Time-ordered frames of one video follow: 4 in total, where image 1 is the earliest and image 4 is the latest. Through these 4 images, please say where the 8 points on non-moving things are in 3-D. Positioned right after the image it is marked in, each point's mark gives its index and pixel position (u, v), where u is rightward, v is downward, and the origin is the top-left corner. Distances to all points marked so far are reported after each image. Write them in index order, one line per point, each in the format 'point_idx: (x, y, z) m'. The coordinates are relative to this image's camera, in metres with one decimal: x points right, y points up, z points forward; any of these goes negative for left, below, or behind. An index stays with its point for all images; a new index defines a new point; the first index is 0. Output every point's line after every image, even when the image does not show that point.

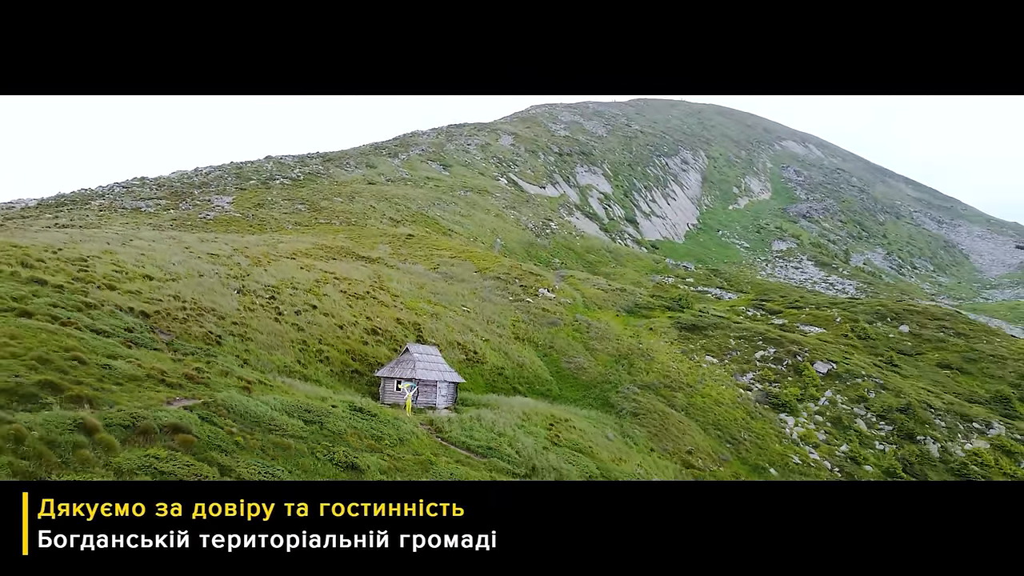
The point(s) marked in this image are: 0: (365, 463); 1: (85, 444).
0: (-3.8, -4.4, +15.2) m
1: (-8.2, -3.0, +11.8) m
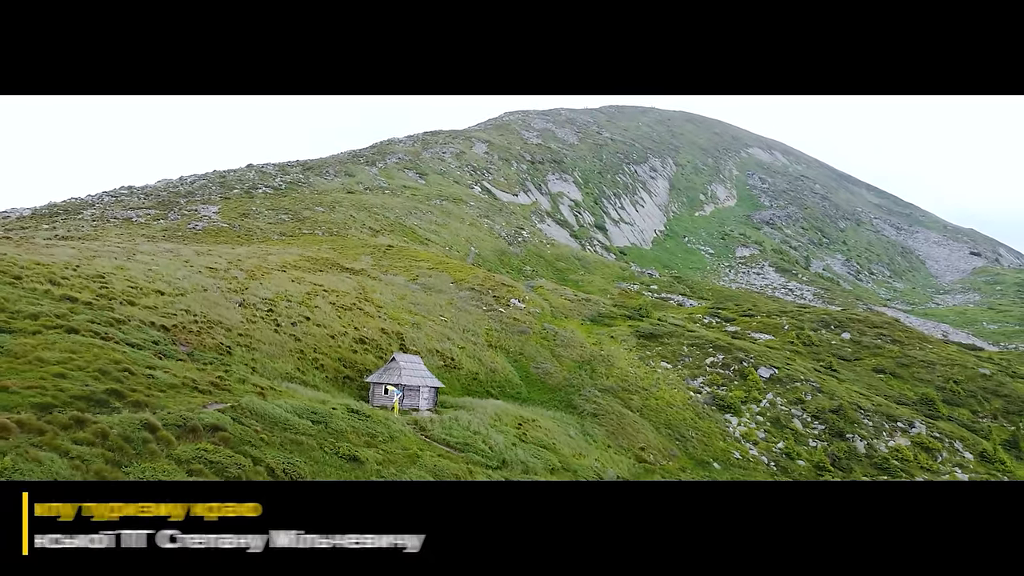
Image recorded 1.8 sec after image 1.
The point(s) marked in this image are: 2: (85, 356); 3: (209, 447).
0: (-4.6, -5.1, +18.4) m
1: (-8.9, -3.7, +14.8) m
2: (-12.2, -2.0, +17.1) m
3: (-7.7, -4.1, +15.2) m
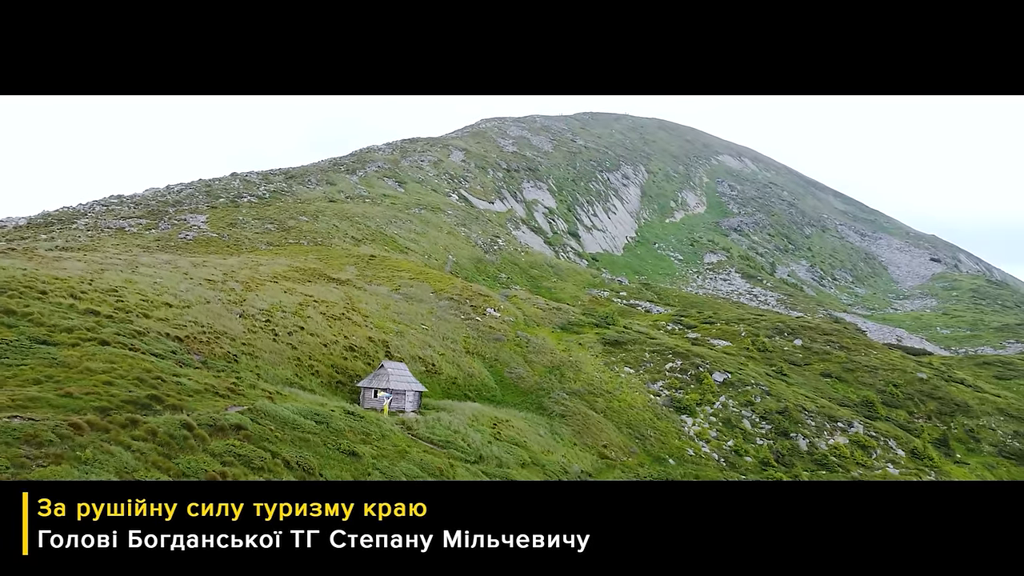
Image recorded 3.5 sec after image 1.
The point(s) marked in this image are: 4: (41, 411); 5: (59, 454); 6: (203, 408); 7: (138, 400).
0: (-5.4, -5.8, +21.4) m
1: (-9.5, -4.4, +17.7) m
2: (-12.9, -2.6, +19.8) m
3: (-8.4, -4.7, +18.2) m
4: (-12.5, -3.3, +16.2) m
5: (-11.0, -4.1, +14.9) m
6: (-10.0, -3.9, +19.4) m
7: (-11.4, -3.4, +18.3) m
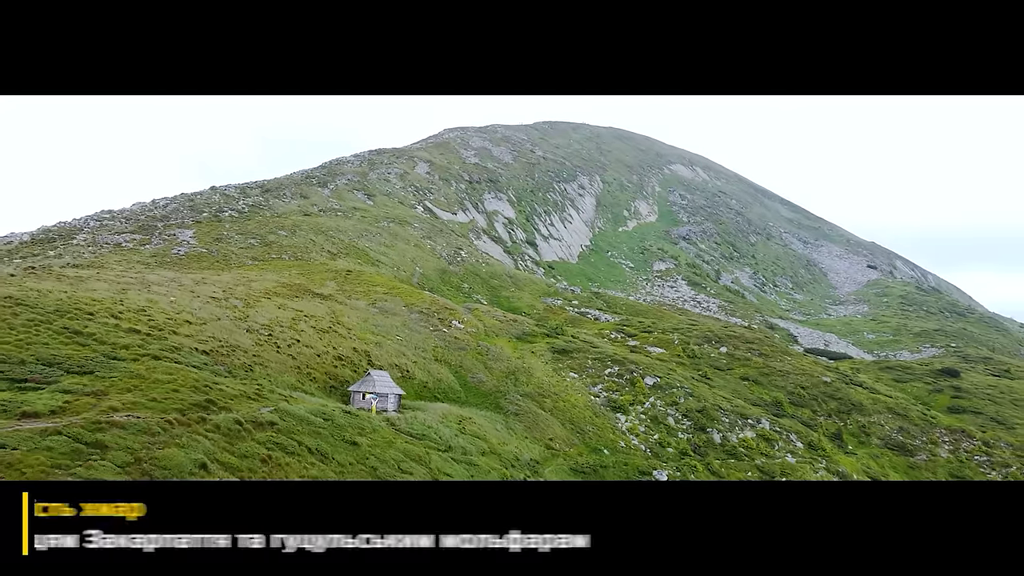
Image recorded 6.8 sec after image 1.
0: (-7.1, -7.2, +27.9) m
1: (-10.9, -5.6, +23.9) m
2: (-14.4, -3.8, +25.8) m
3: (-9.8, -6.0, +24.4) m
4: (-13.8, -4.5, +22.2) m
5: (-12.2, -5.4, +21.0) m
6: (-11.5, -5.1, +25.6) m
7: (-12.8, -4.7, +24.4) m
